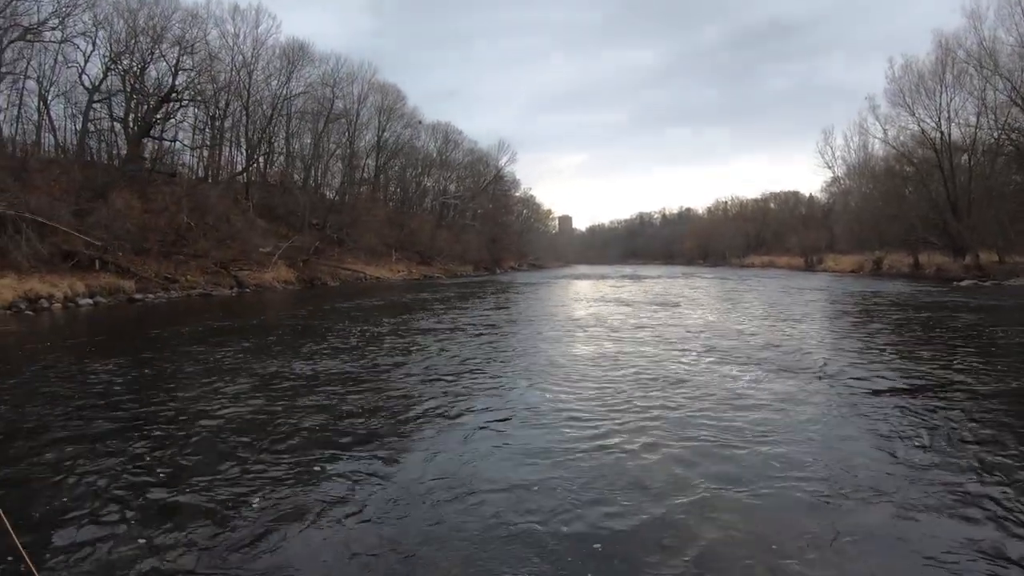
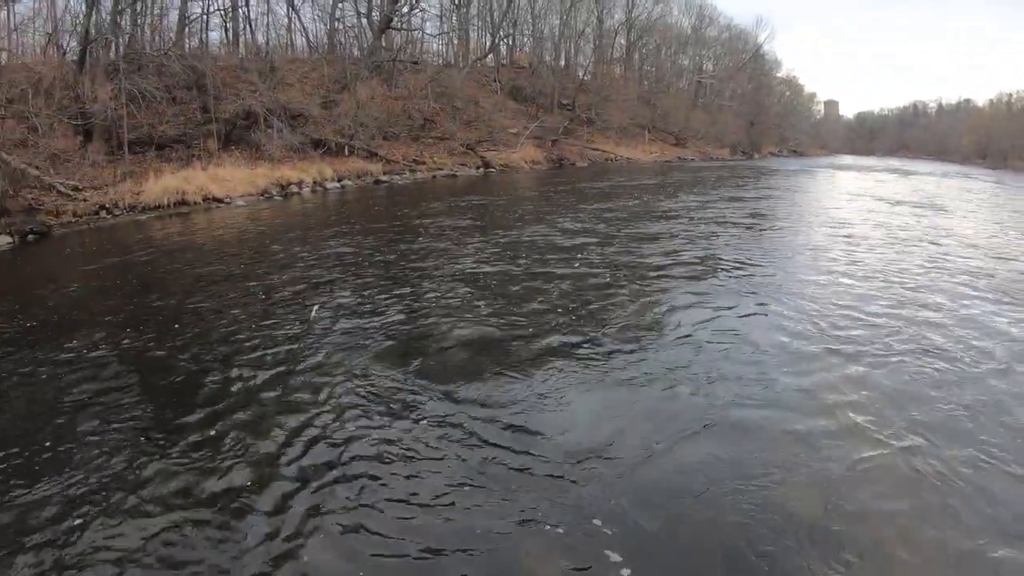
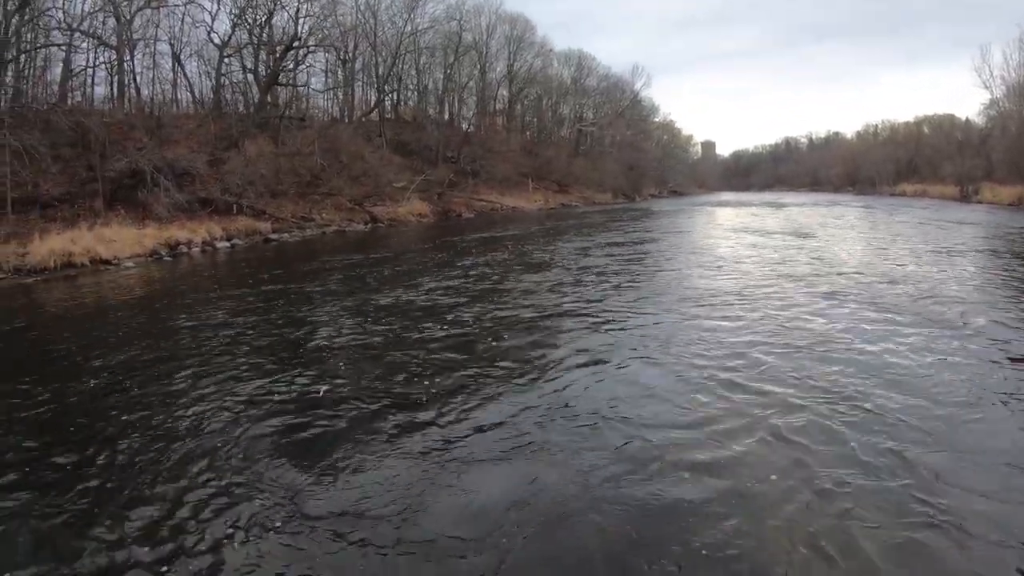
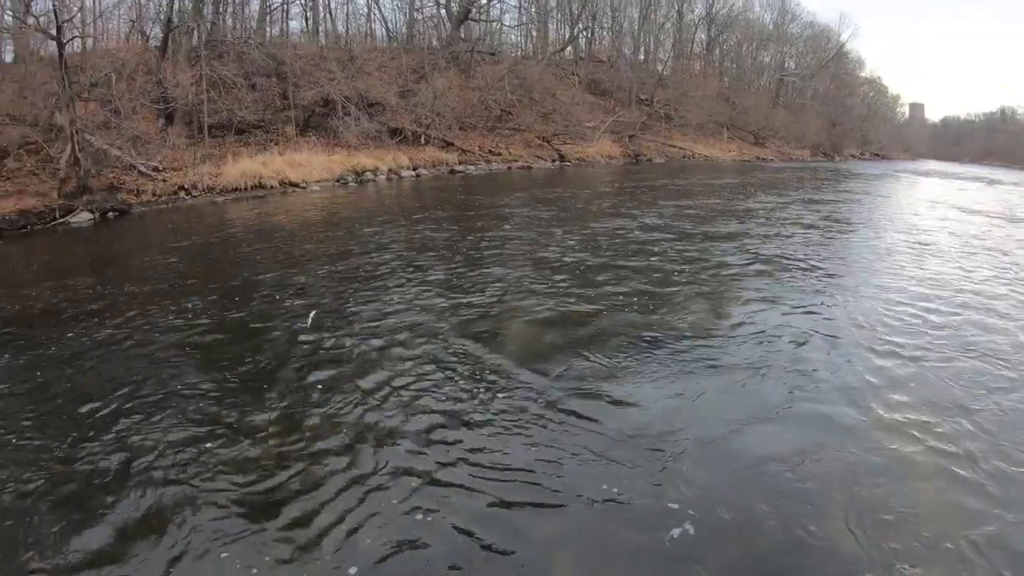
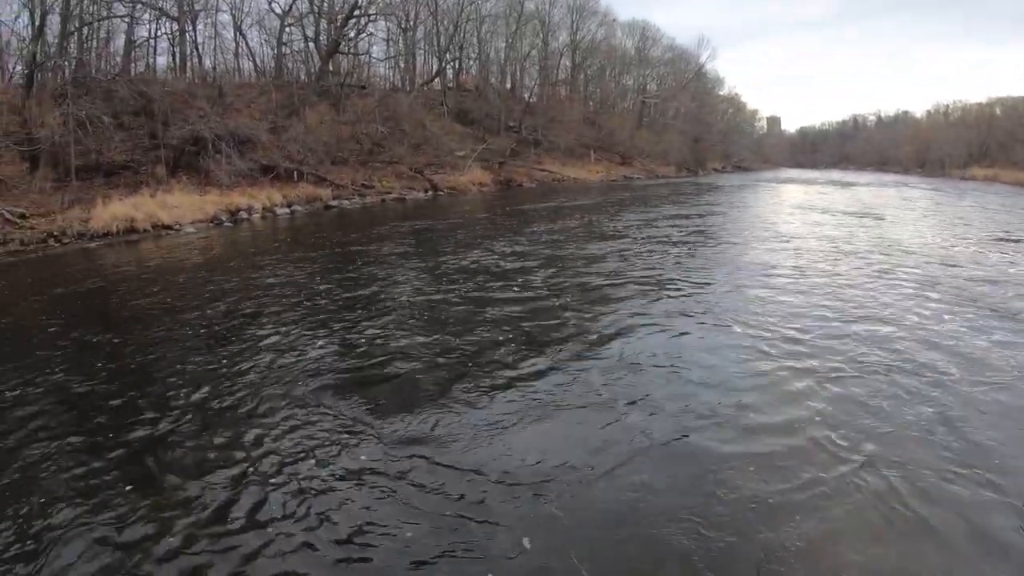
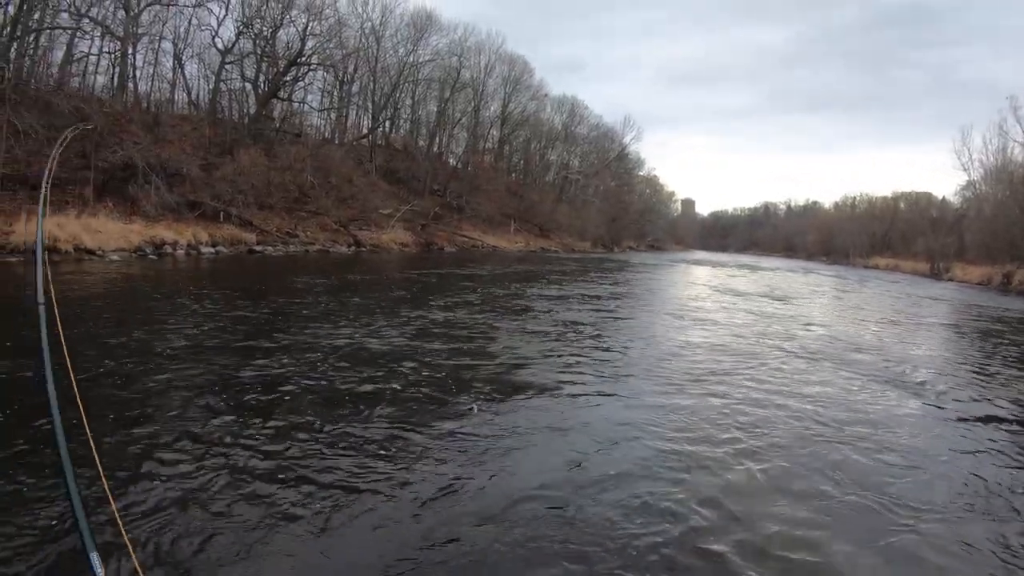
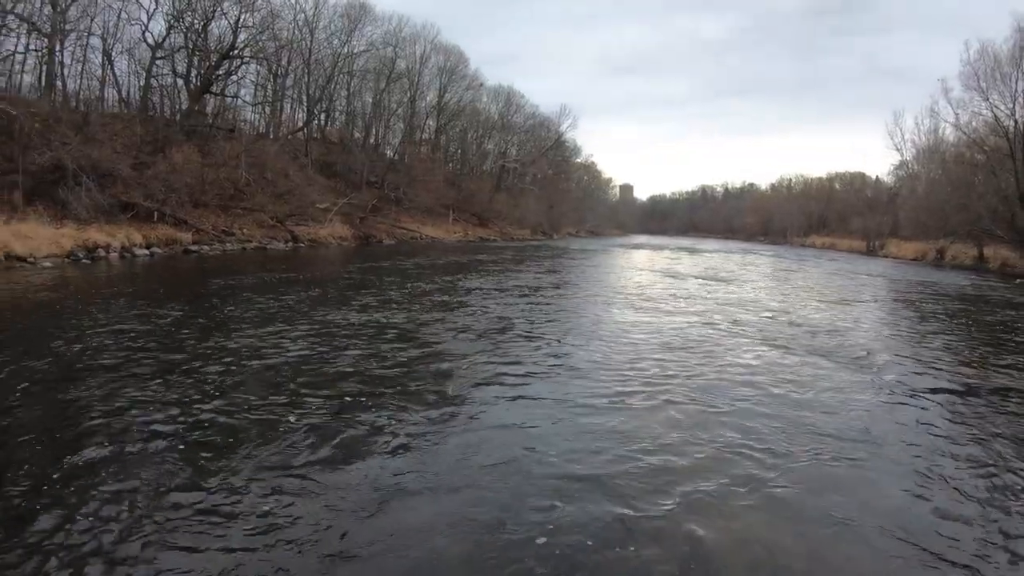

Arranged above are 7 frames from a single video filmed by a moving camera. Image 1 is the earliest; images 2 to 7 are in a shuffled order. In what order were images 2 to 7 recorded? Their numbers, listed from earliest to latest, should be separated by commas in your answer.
7, 6, 3, 5, 2, 4
